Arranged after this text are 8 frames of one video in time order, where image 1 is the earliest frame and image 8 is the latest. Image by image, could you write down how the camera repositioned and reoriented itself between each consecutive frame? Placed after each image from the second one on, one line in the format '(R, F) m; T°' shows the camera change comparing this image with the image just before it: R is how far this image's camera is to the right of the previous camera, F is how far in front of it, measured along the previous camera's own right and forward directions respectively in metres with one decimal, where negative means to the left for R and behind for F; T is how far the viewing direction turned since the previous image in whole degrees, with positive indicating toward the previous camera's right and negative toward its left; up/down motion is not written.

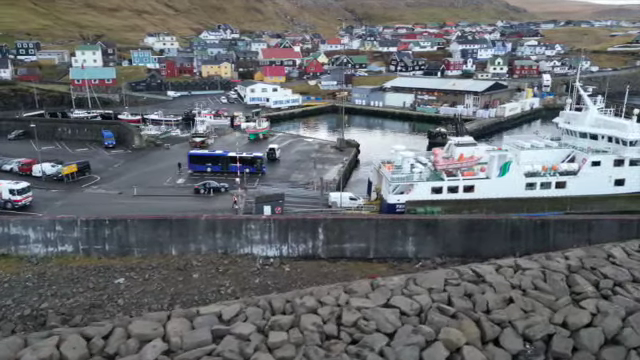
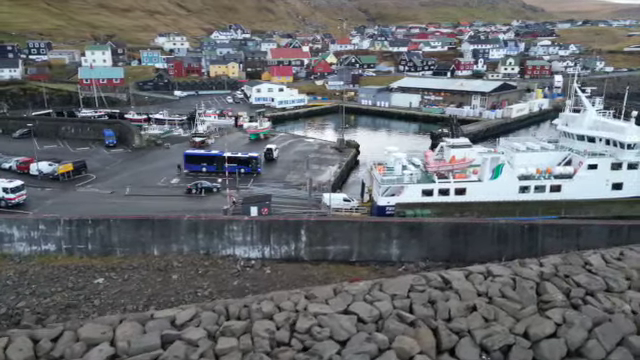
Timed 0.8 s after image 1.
(+0.7, +0.1) m; -1°
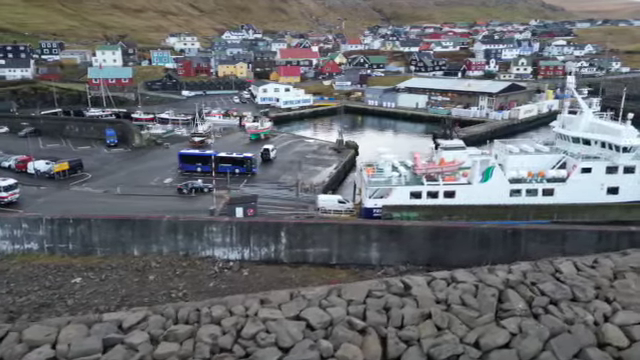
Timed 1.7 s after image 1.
(+0.8, +0.1) m; -2°
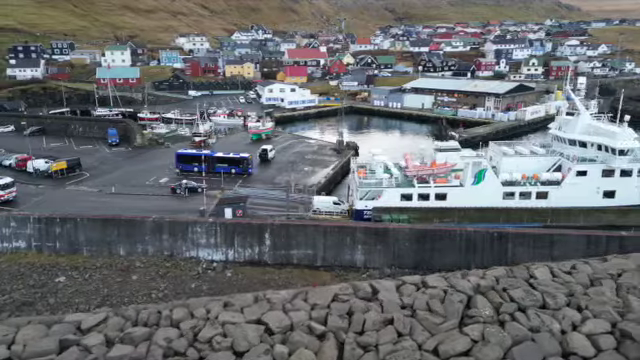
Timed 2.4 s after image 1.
(+0.6, +0.1) m; -1°
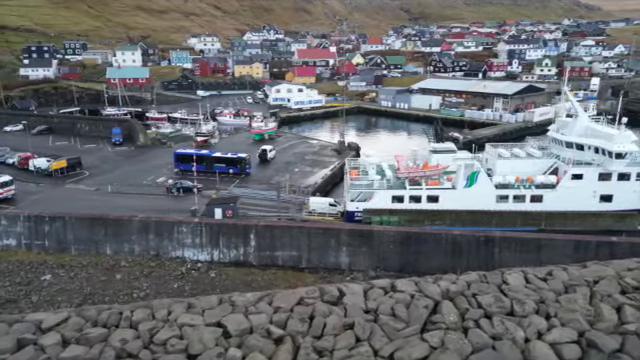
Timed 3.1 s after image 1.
(+0.7, +0.1) m; -2°
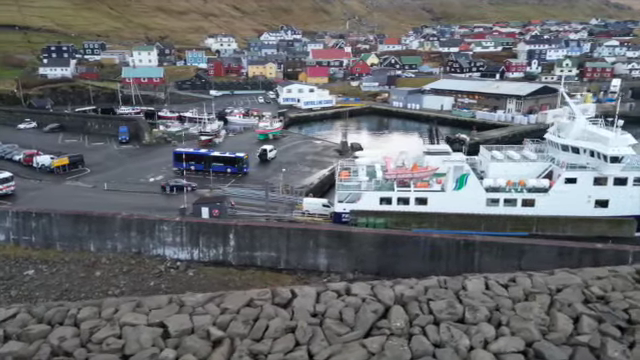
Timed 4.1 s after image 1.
(+1.0, +0.1) m; -2°
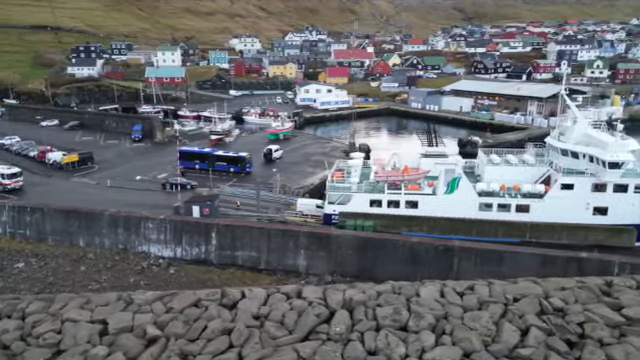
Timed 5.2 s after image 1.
(+1.1, +0.1) m; -3°
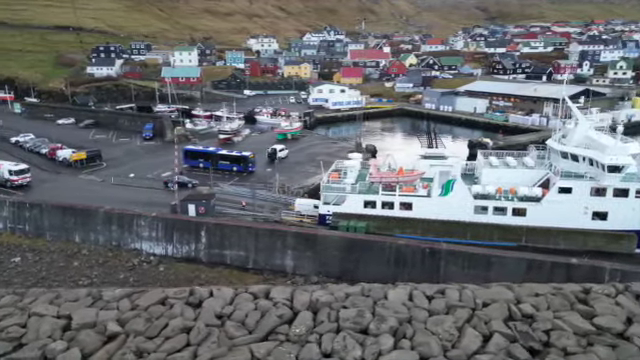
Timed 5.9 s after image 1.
(+0.7, 0.0) m; -2°
